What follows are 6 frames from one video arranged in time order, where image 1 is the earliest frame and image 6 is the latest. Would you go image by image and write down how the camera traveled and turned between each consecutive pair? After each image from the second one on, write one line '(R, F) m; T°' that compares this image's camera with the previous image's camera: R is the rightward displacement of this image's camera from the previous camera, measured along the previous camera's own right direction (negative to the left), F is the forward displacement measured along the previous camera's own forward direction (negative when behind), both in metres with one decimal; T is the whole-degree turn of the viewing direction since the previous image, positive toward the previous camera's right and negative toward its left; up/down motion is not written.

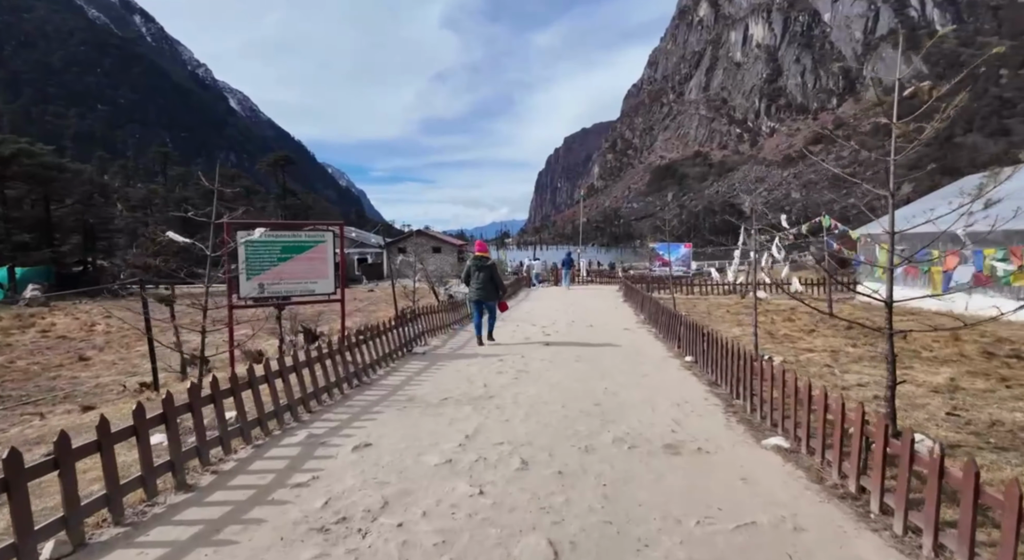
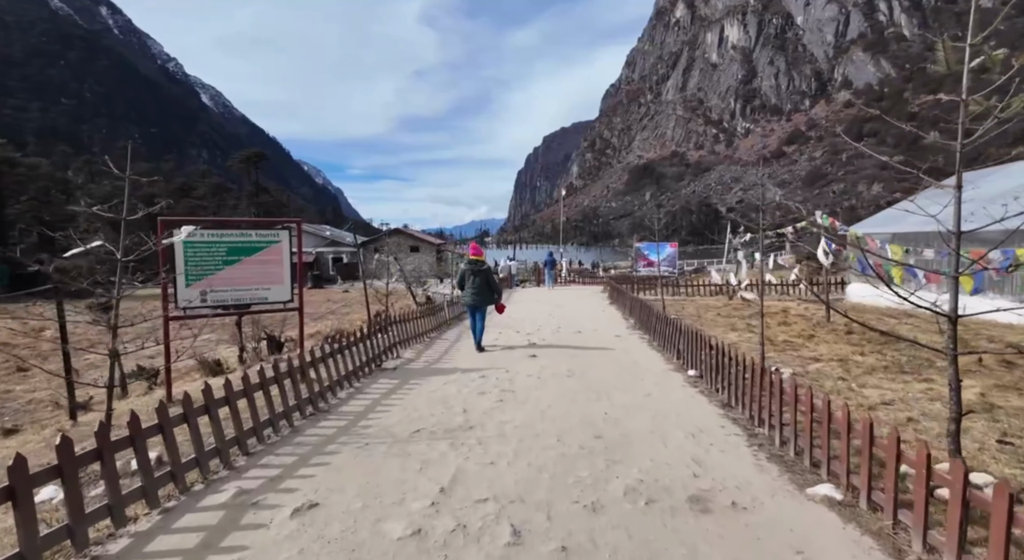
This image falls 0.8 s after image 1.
(0.0, +0.9) m; +2°
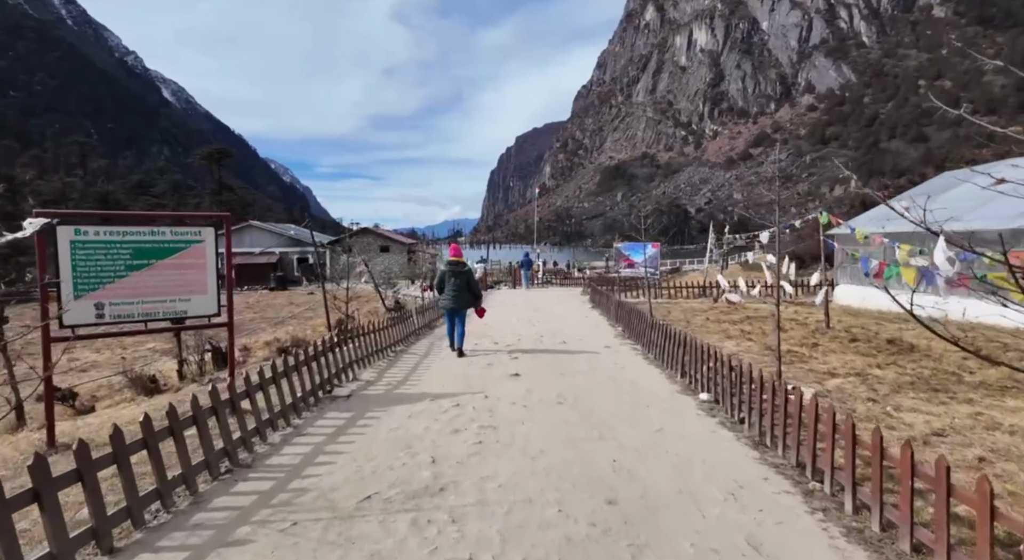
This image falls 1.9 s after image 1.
(-0.1, +1.2) m; +3°
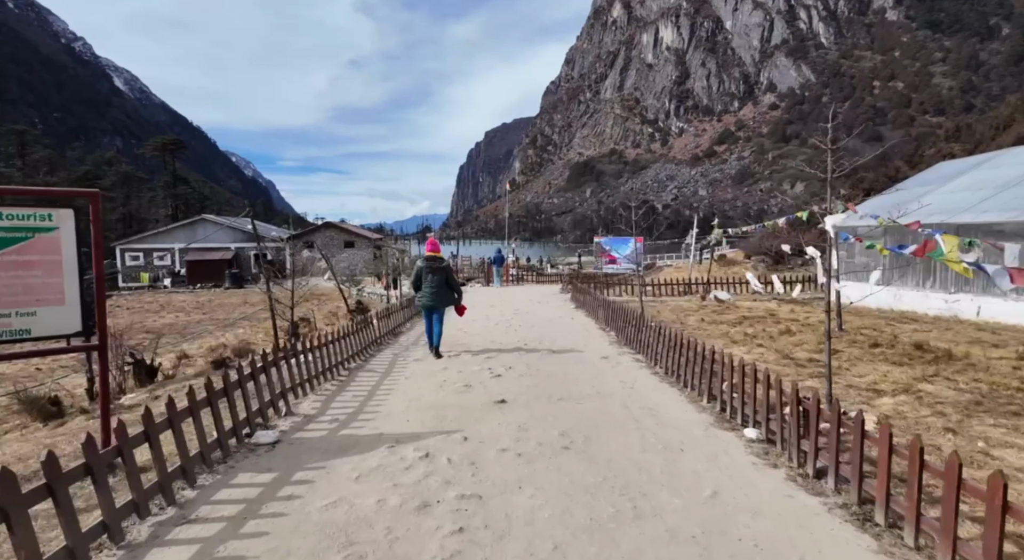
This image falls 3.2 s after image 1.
(-0.1, +1.5) m; +3°
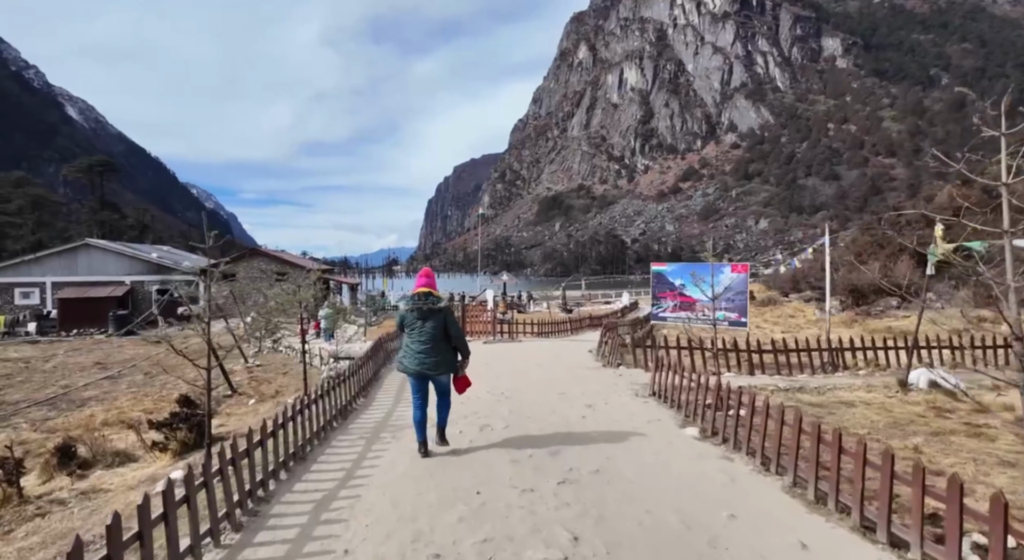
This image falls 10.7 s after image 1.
(-0.6, +8.6) m; +3°
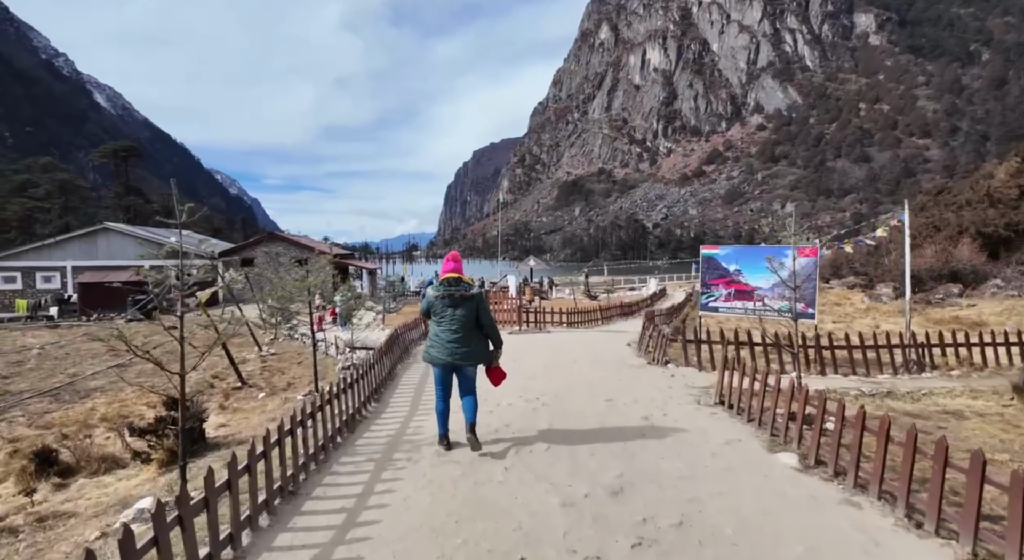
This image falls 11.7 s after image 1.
(-0.2, +1.2) m; -2°
